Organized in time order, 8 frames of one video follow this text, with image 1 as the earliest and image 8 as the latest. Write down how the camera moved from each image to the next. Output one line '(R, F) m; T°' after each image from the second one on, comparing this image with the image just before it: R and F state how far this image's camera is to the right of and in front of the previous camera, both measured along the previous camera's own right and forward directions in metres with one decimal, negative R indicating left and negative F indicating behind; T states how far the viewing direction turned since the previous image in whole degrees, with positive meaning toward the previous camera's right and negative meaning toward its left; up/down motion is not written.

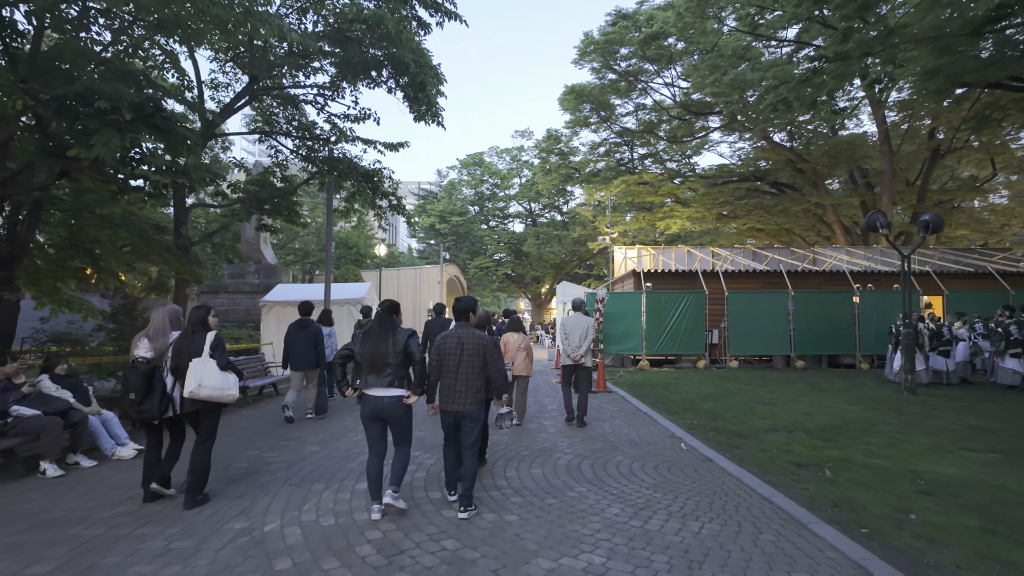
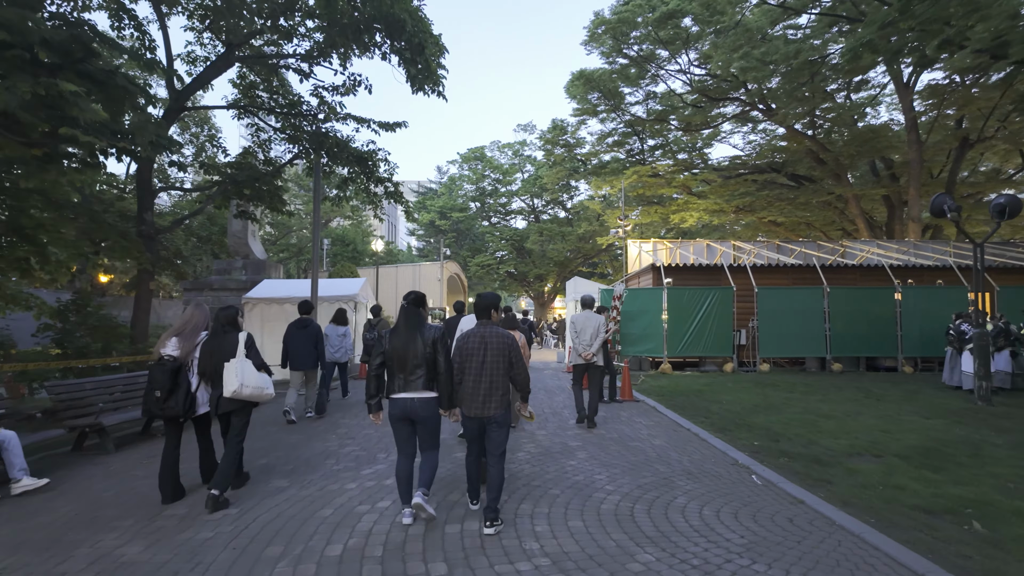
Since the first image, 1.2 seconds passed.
(-0.2, +1.6) m; 0°
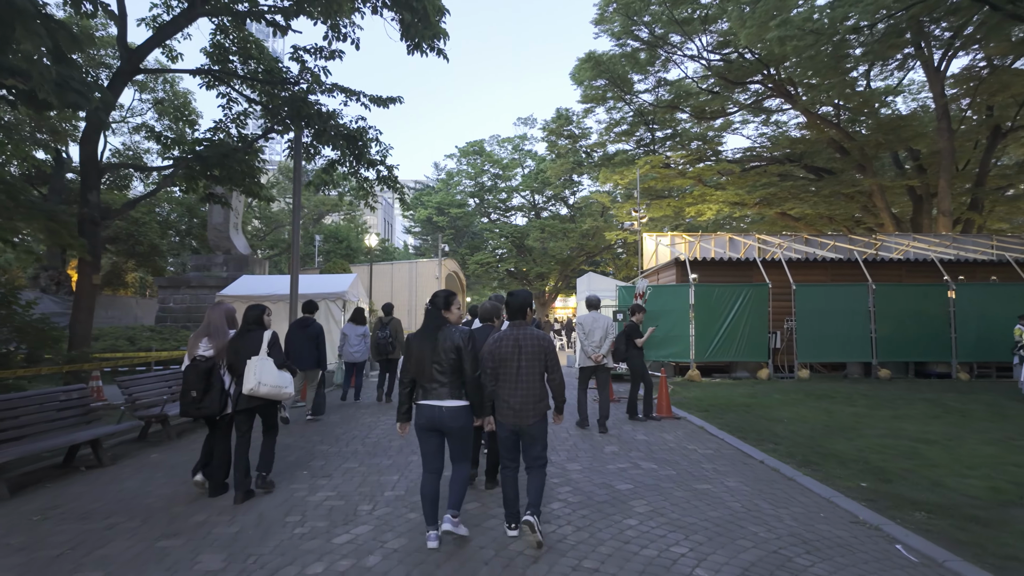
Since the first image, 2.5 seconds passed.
(-0.3, +1.8) m; 0°
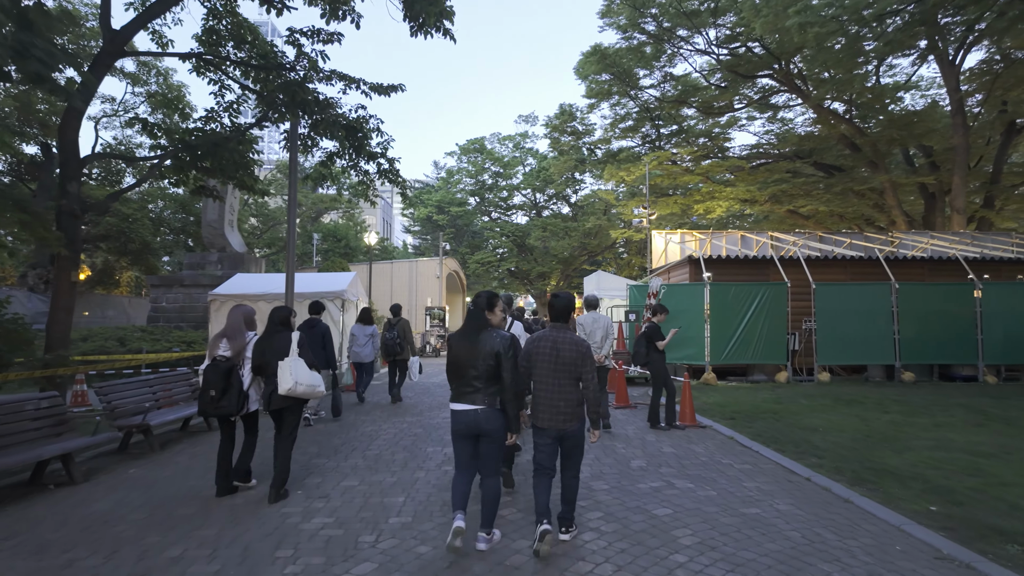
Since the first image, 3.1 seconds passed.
(-0.2, +0.7) m; 0°
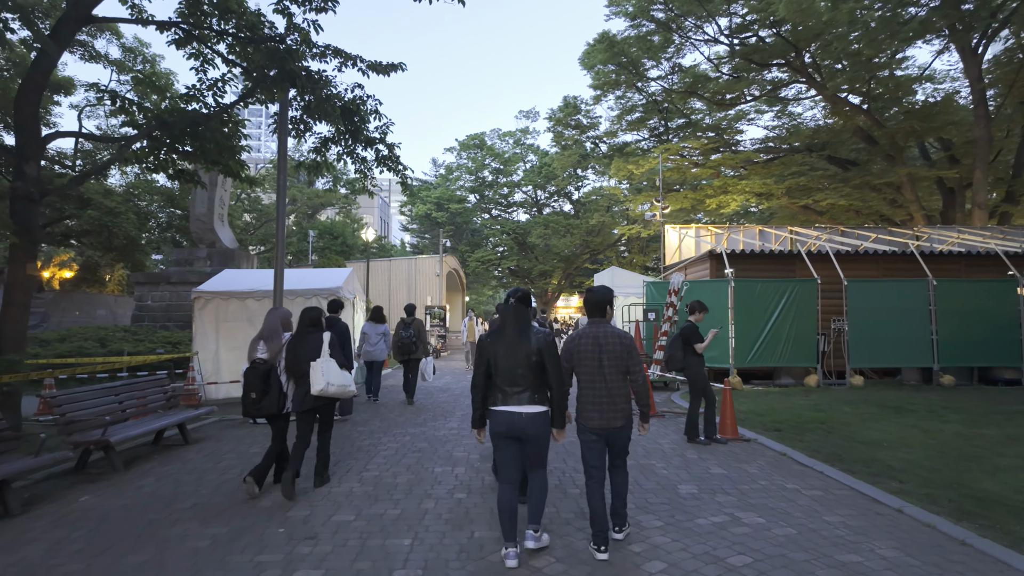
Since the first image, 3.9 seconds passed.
(-0.2, +1.0) m; 0°
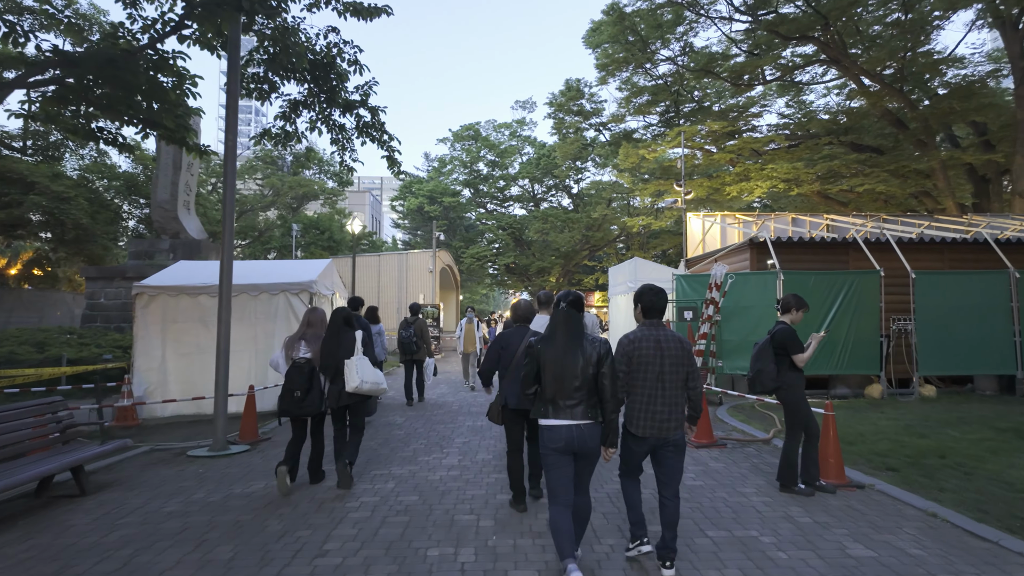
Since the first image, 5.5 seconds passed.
(-0.3, +2.1) m; +1°
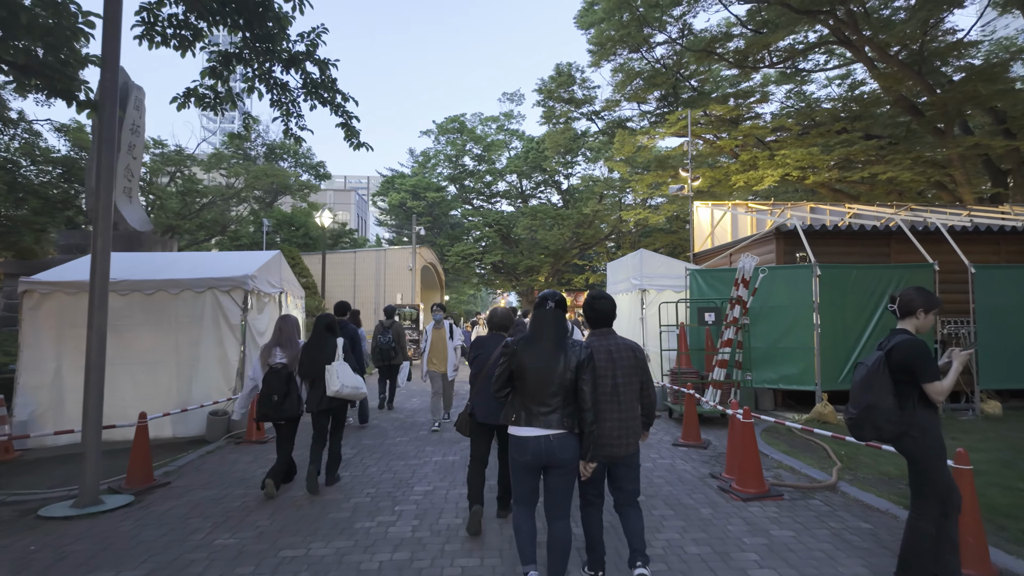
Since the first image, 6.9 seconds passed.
(+0.1, +1.9) m; +1°
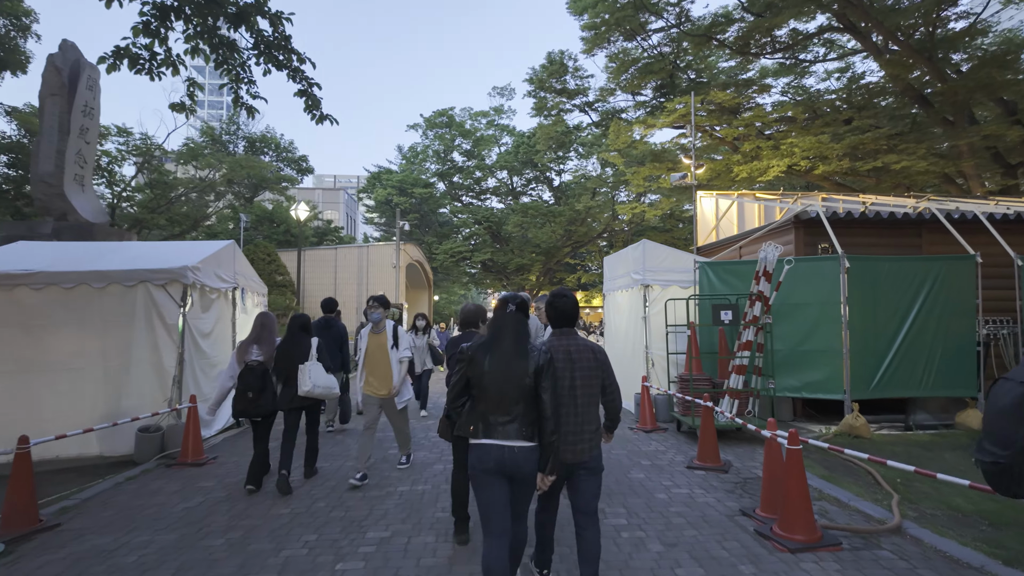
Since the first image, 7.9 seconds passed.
(+0.1, +1.2) m; +1°
